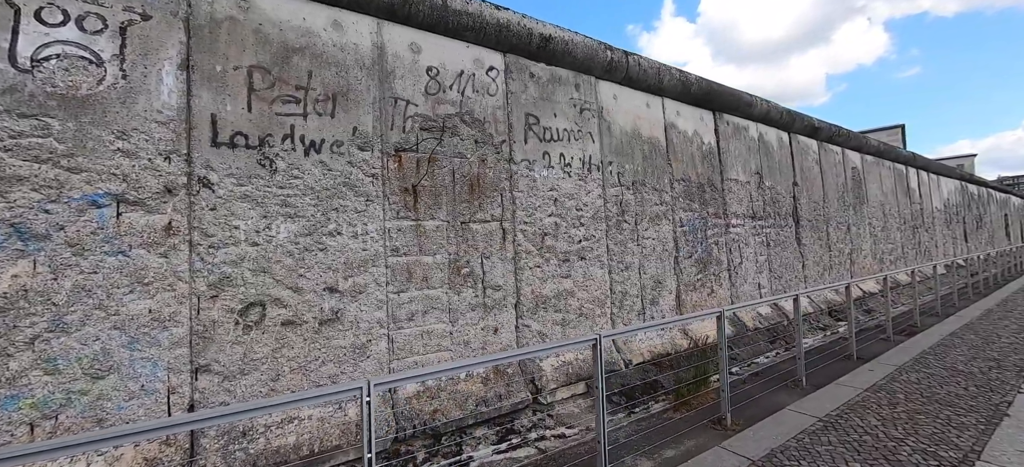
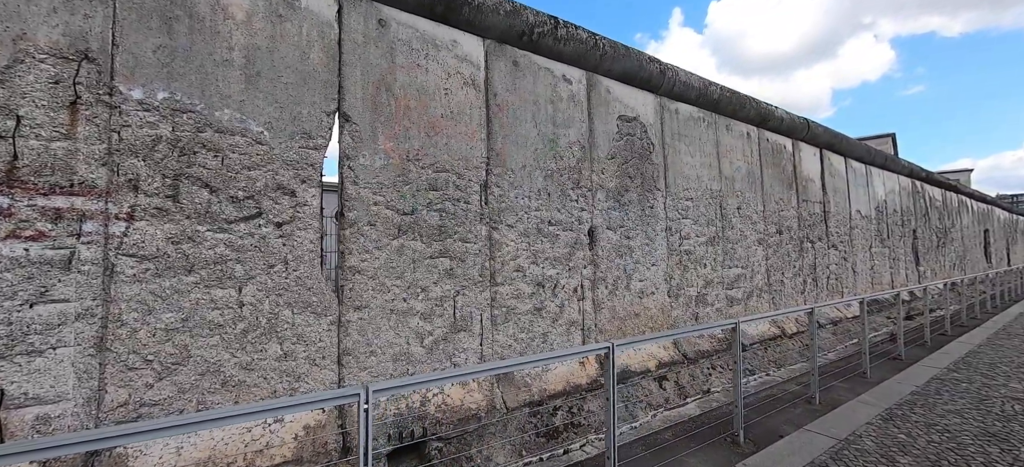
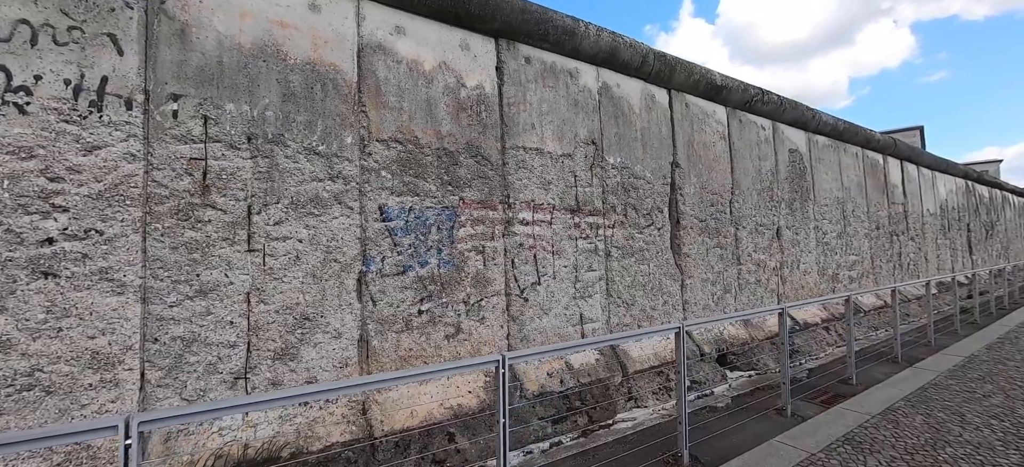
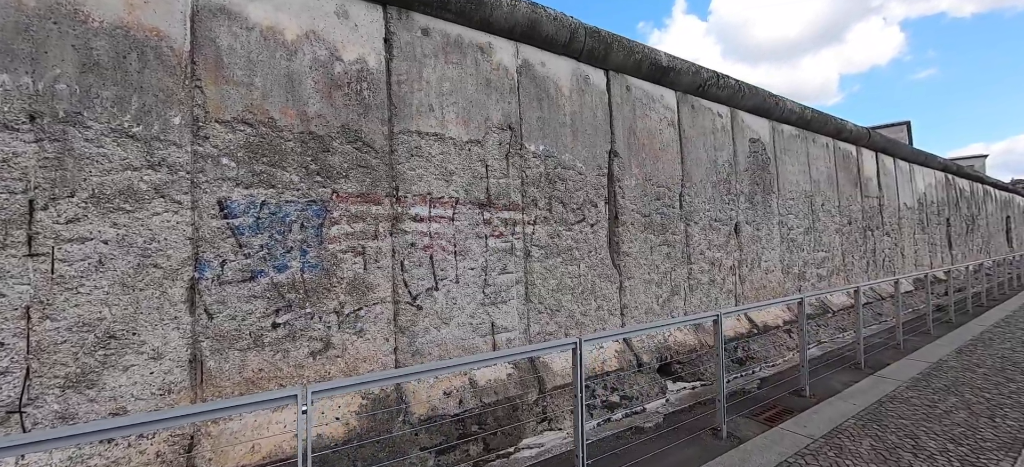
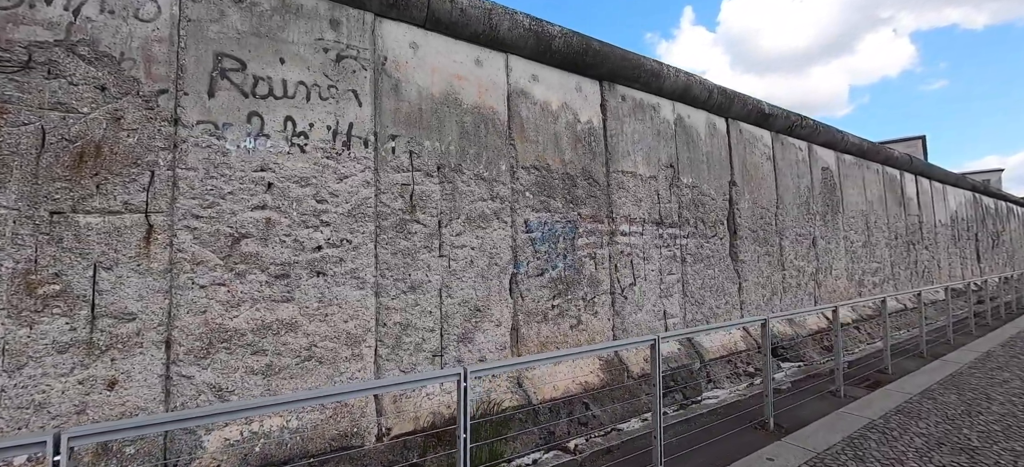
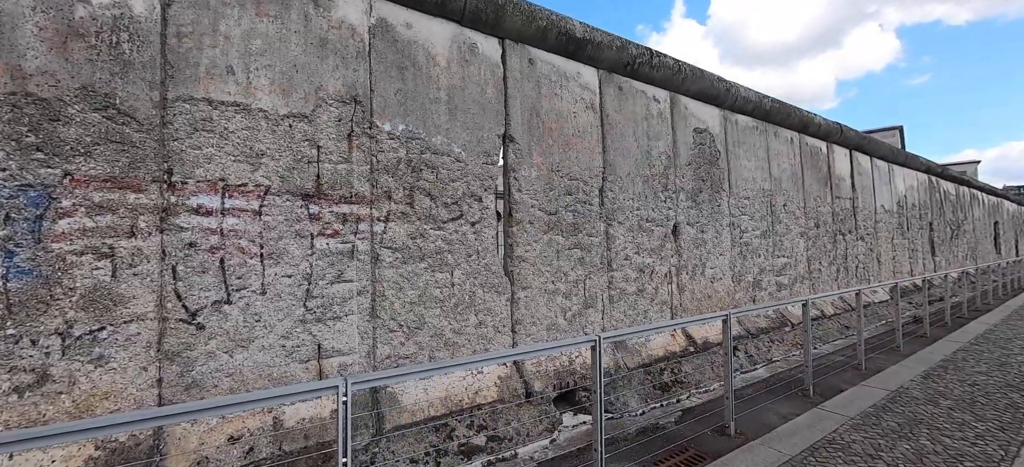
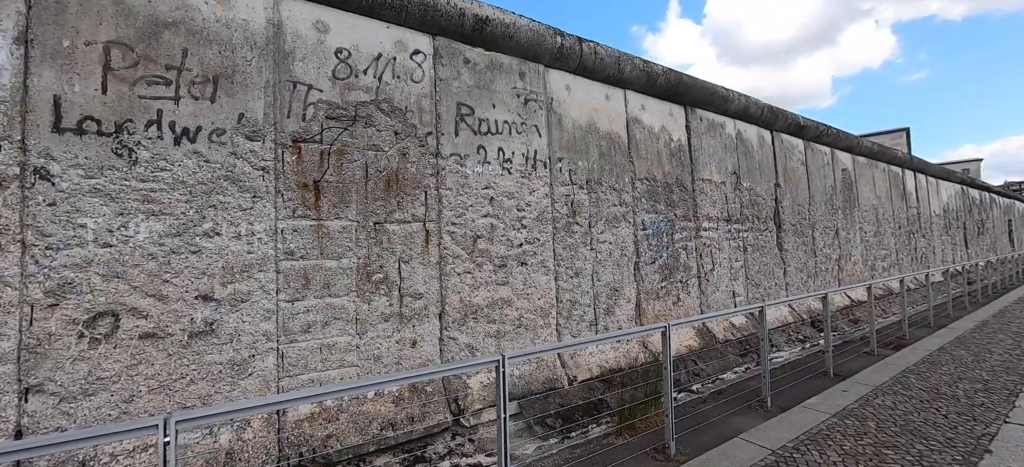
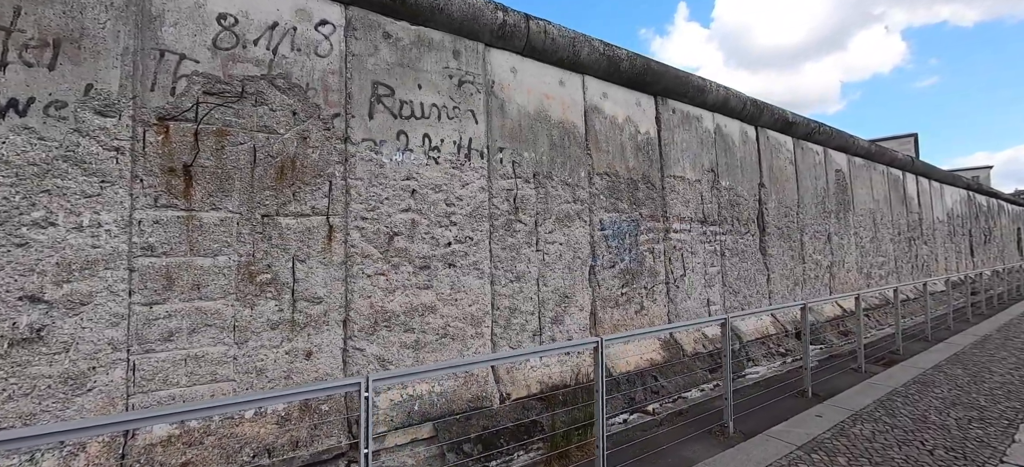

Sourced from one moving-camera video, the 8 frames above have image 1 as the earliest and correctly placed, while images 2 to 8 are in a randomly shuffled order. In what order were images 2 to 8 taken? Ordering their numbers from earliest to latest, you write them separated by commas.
7, 8, 5, 3, 4, 6, 2
